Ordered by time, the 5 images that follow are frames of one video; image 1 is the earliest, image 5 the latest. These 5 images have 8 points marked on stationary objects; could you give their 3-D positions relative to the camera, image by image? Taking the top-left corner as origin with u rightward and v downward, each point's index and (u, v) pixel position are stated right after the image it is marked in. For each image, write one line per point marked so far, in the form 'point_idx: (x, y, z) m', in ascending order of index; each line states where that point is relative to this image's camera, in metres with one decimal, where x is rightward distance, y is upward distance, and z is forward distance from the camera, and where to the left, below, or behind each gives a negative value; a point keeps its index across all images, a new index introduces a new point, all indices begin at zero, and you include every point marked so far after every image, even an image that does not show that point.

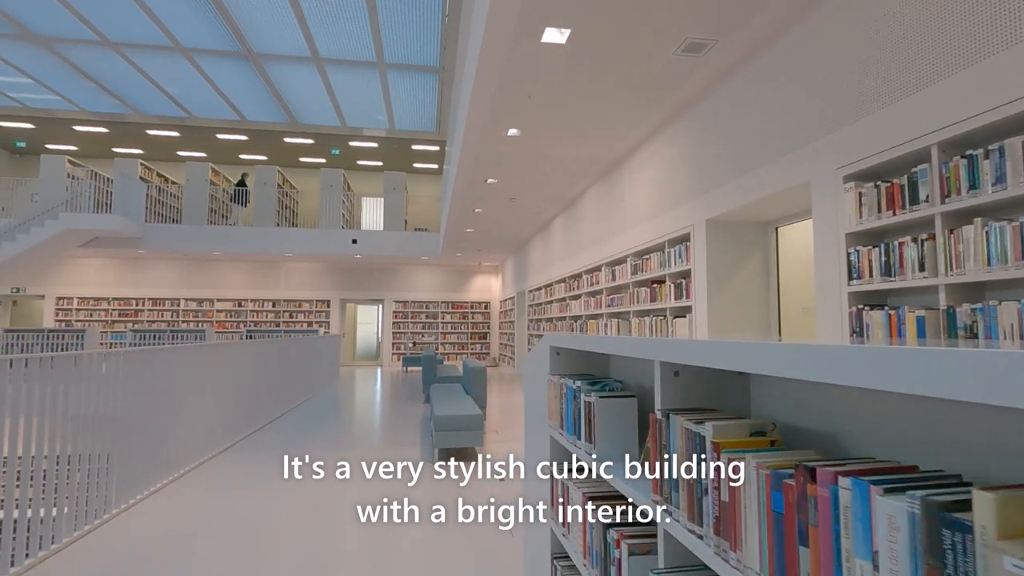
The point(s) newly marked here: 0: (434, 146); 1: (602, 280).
0: (-2.1, +3.8, +14.3) m
1: (+1.1, +0.1, +6.3) m
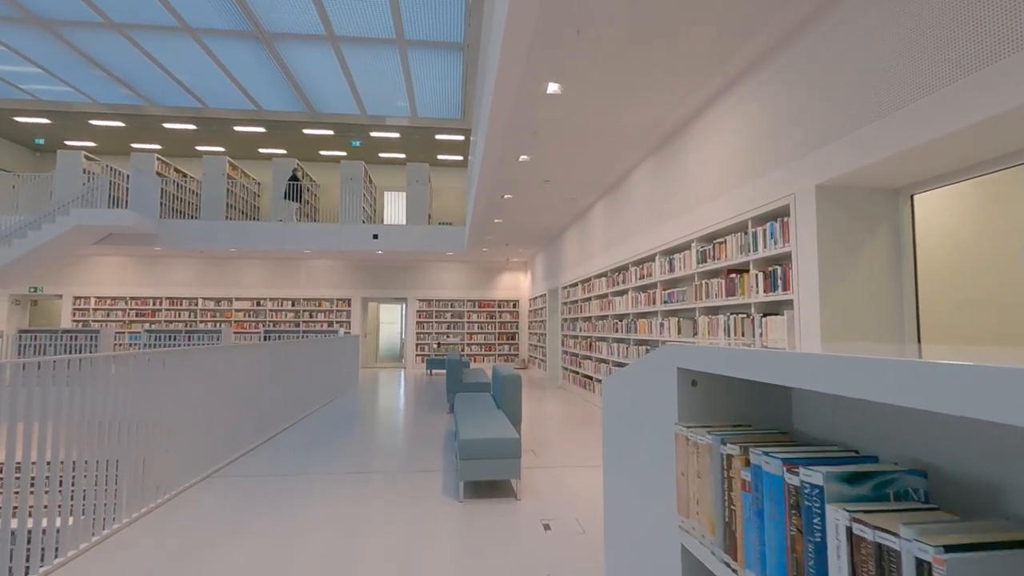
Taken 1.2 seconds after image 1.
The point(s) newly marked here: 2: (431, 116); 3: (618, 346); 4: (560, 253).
0: (-1.3, +3.8, +13.6) m
1: (+1.4, +0.2, +5.3) m
2: (-1.9, +4.1, +12.5) m
3: (+1.3, -0.7, +6.5) m
4: (+1.0, +0.7, +10.1) m
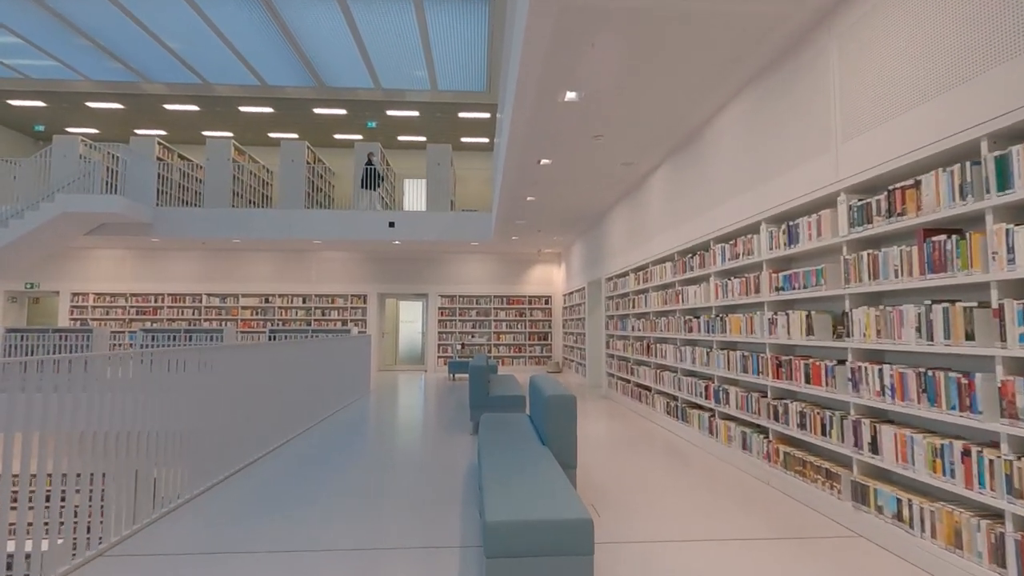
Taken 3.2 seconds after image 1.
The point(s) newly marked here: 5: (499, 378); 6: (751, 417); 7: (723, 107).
0: (-0.6, +3.9, +12.2) m
1: (+1.8, +0.3, +3.8) m
2: (-1.2, +4.2, +11.2) m
3: (+1.7, -0.6, +5.0) m
4: (+1.5, +0.8, +8.6) m
5: (-0.1, -1.1, +6.2) m
6: (+1.7, -0.9, +3.8) m
7: (+1.8, +1.5, +4.5) m
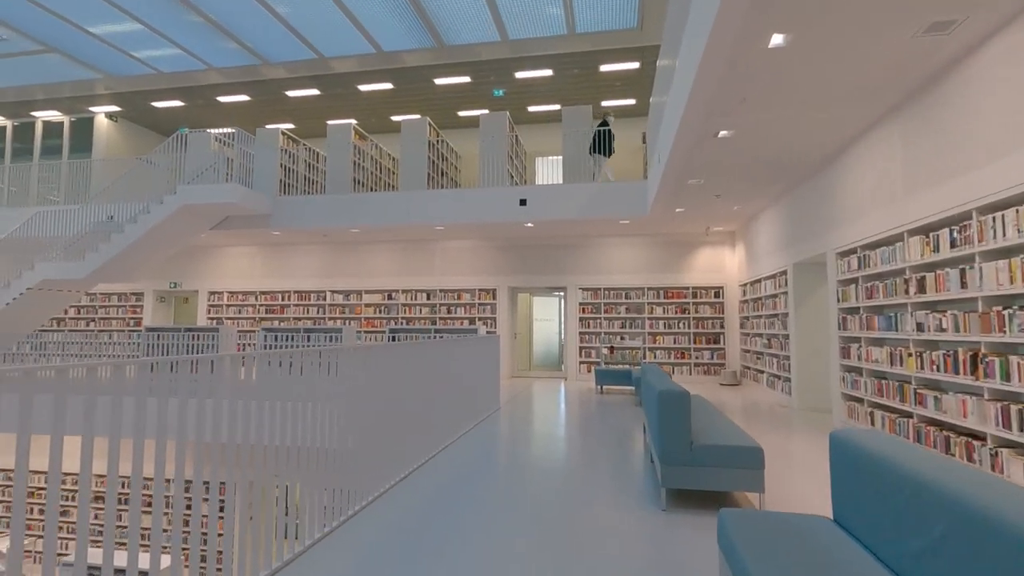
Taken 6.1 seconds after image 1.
0: (+2.2, +4.1, +9.8) m
1: (+2.6, +0.5, +1.2) m
2: (+1.4, +4.4, +9.0) m
3: (+2.8, -0.4, +2.3) m
4: (+3.5, +1.0, +5.9) m
5: (+1.3, -0.9, +3.9) m
6: (+2.6, -0.7, +1.2) m
7: (+2.8, +1.7, +1.8) m
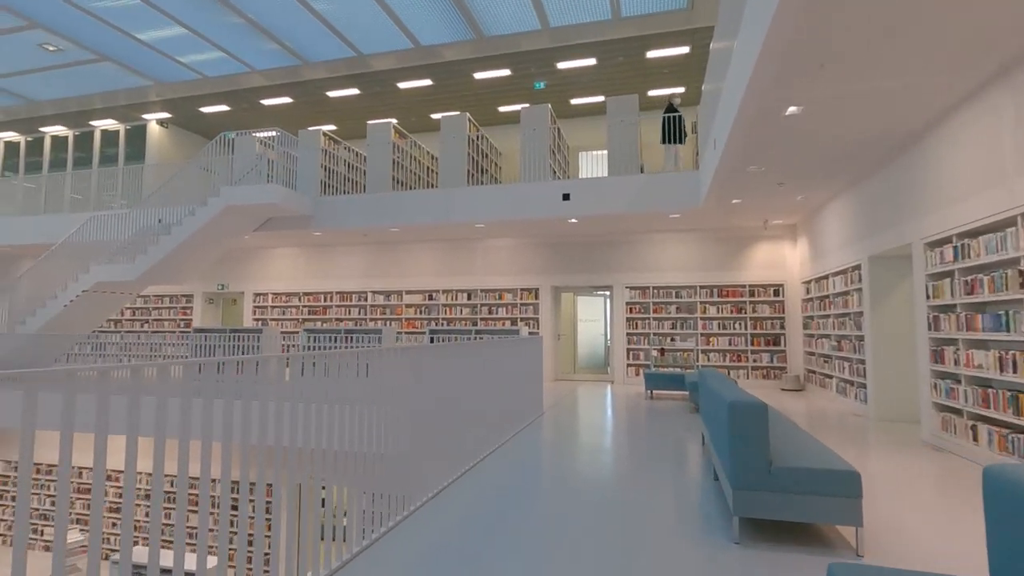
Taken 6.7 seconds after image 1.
0: (+3.0, +4.2, +9.3) m
1: (+2.7, +0.6, +0.6) m
2: (+2.1, +4.4, +8.5) m
3: (+2.9, -0.3, +1.7) m
4: (+3.9, +1.1, +5.2) m
5: (+1.6, -0.8, +3.4) m
6: (+2.6, -0.7, +0.6) m
7: (+2.9, +1.8, +1.2) m
